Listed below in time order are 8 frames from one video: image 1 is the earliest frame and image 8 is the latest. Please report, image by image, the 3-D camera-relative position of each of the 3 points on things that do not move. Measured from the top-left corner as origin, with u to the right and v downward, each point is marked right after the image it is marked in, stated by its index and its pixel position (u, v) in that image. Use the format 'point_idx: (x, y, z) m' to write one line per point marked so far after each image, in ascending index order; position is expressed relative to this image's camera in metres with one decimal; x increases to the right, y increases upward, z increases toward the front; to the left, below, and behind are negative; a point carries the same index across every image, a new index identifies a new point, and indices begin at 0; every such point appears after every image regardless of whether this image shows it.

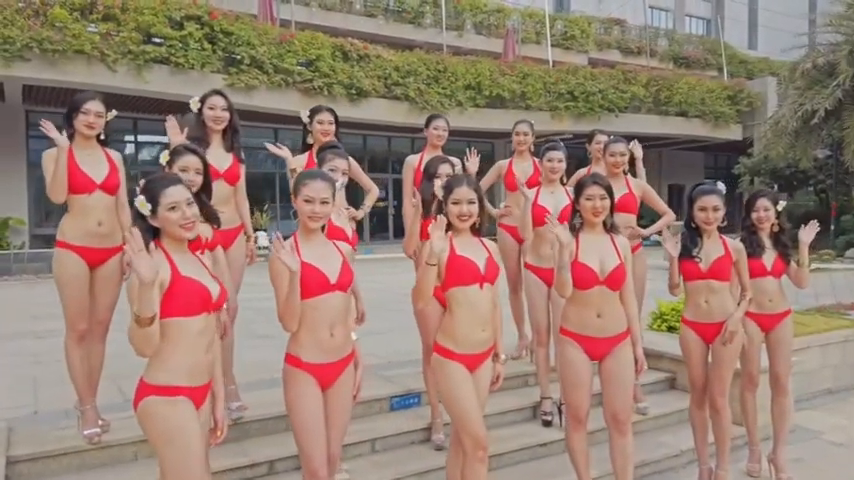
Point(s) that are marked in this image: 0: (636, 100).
0: (+6.1, +4.0, +19.2) m
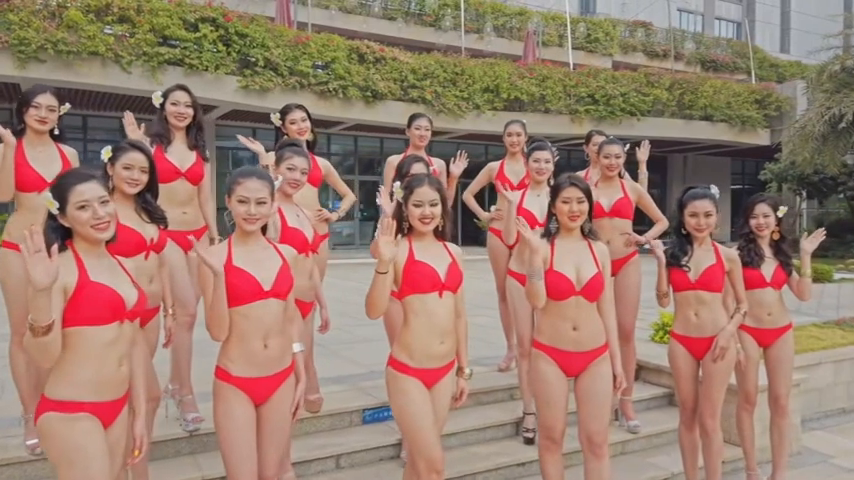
0: (+6.5, +3.8, +18.7) m
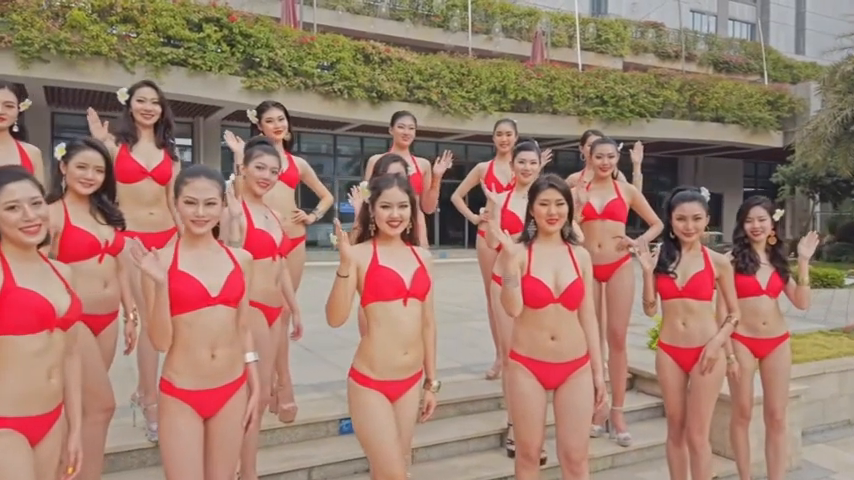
0: (+6.6, +3.7, +18.4) m
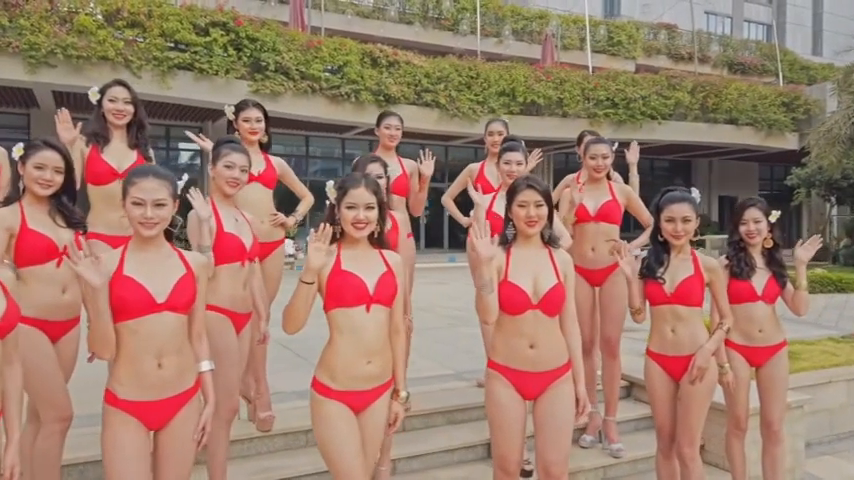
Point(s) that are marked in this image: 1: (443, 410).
0: (+6.8, +3.6, +18.1) m
1: (+0.1, -1.2, +4.6) m
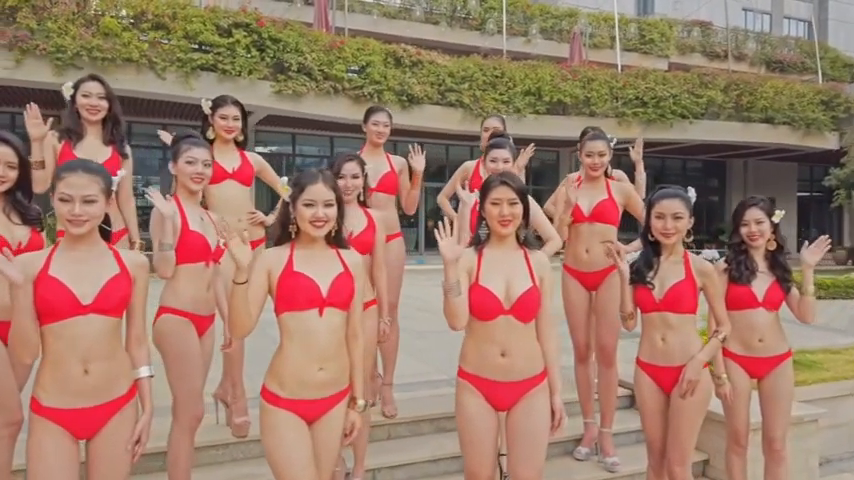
0: (+7.4, +3.5, +17.6) m
1: (0.0, -1.2, +4.4) m
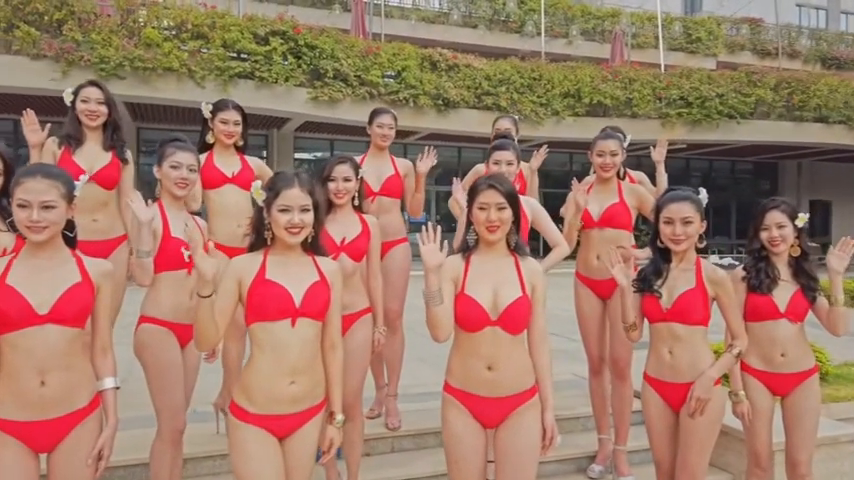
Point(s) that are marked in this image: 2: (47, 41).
0: (+8.3, +3.4, +17.0) m
1: (+0.1, -1.2, +4.3) m
2: (-5.8, +3.0, +10.4) m
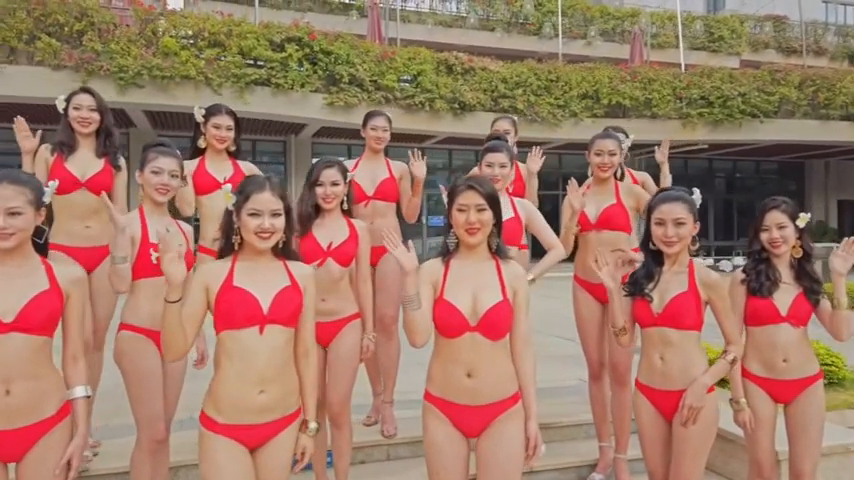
0: (+8.7, +3.4, +16.6) m
1: (0.0, -1.2, +4.2) m
2: (-5.6, +2.9, +10.5) m
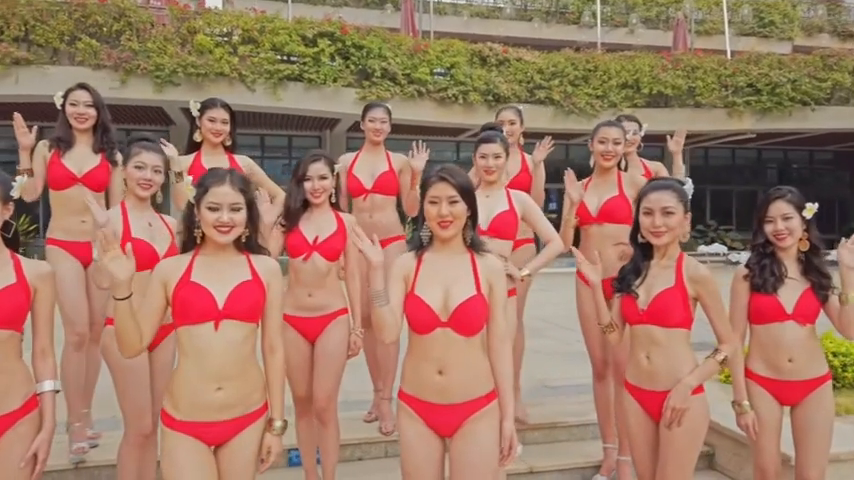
0: (+9.5, +3.6, +15.9) m
1: (+0.1, -1.2, +4.1) m
2: (-5.2, +3.0, +10.8) m
